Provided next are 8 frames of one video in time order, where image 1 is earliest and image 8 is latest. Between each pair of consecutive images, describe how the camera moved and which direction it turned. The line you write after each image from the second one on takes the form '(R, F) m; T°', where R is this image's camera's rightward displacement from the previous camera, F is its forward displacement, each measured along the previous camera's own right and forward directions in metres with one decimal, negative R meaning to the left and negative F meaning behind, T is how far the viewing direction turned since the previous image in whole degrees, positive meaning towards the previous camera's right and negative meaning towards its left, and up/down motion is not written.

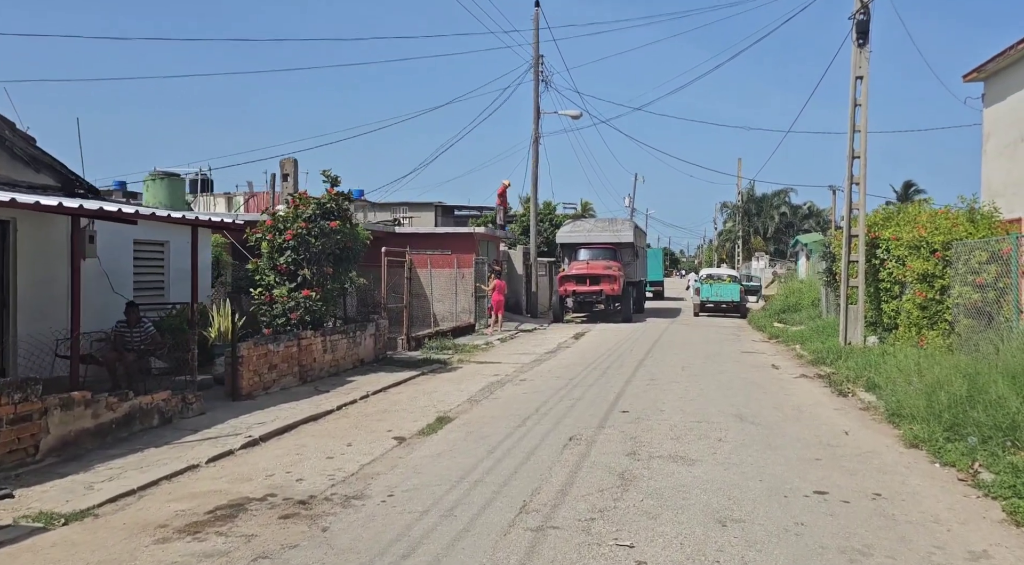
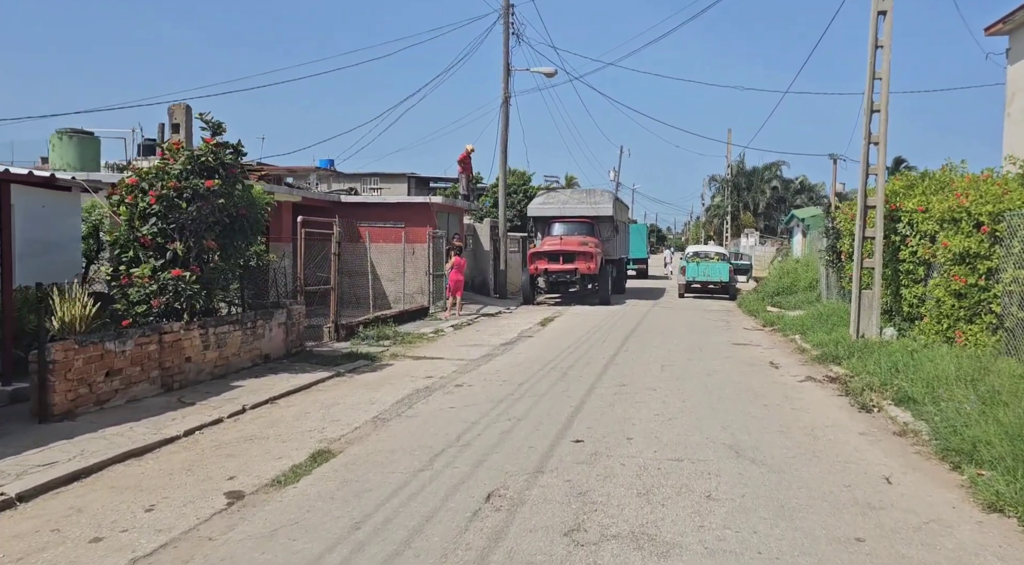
(+0.6, +2.8) m; +1°
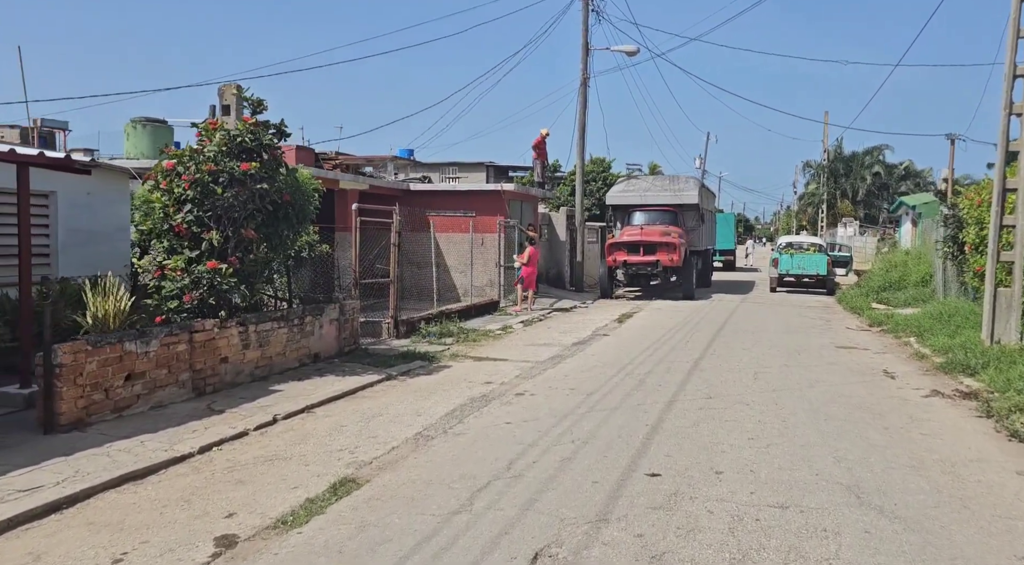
(+0.1, +1.2) m; -5°
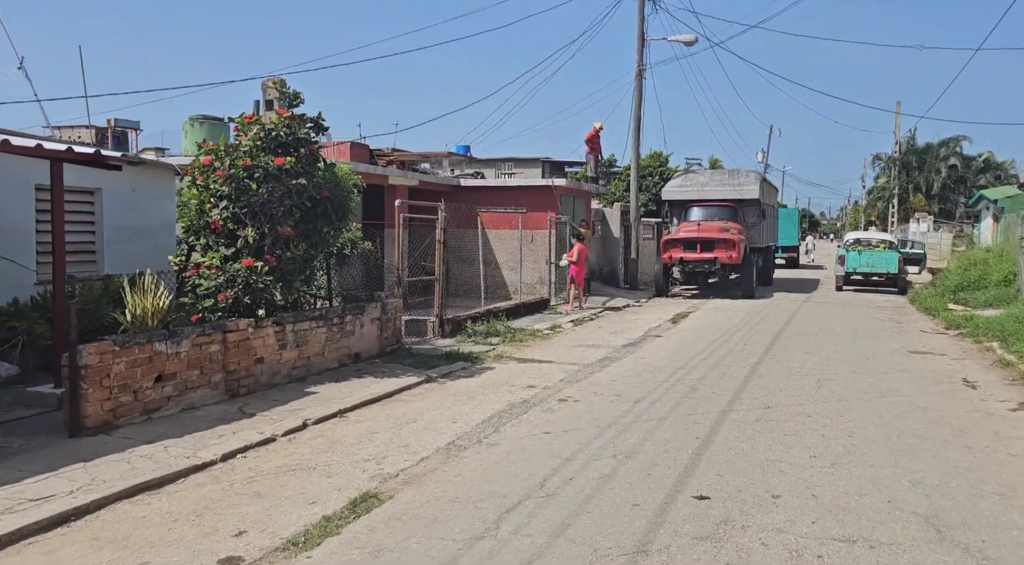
(+0.1, +0.4) m; -4°
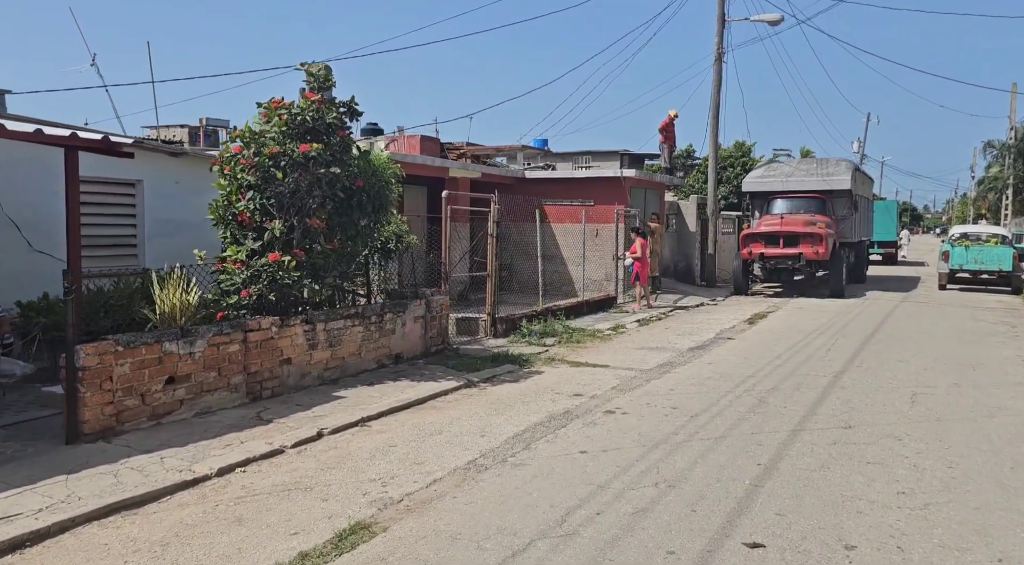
(+0.4, +0.8) m; -5°
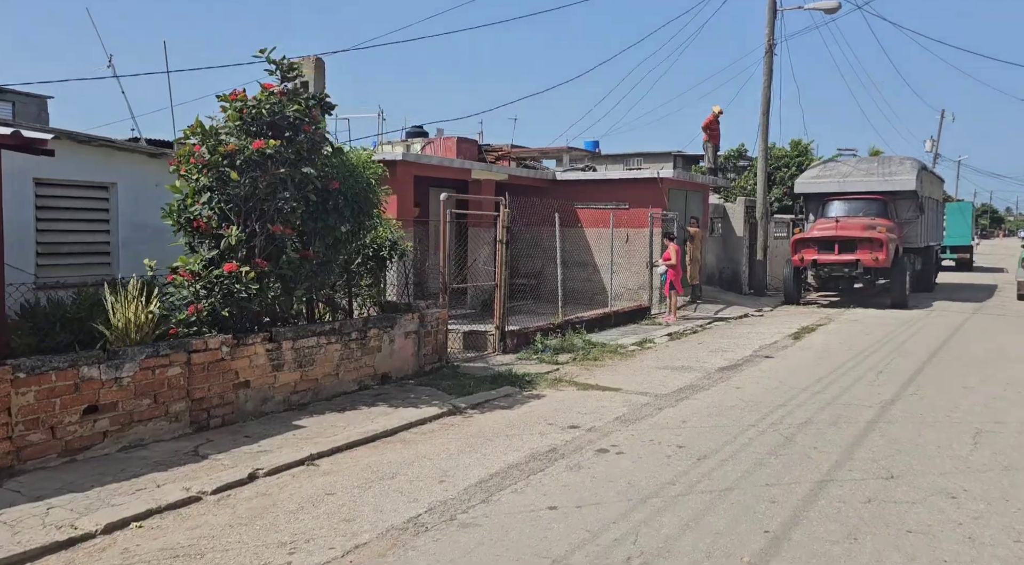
(+0.6, +1.1) m; -4°
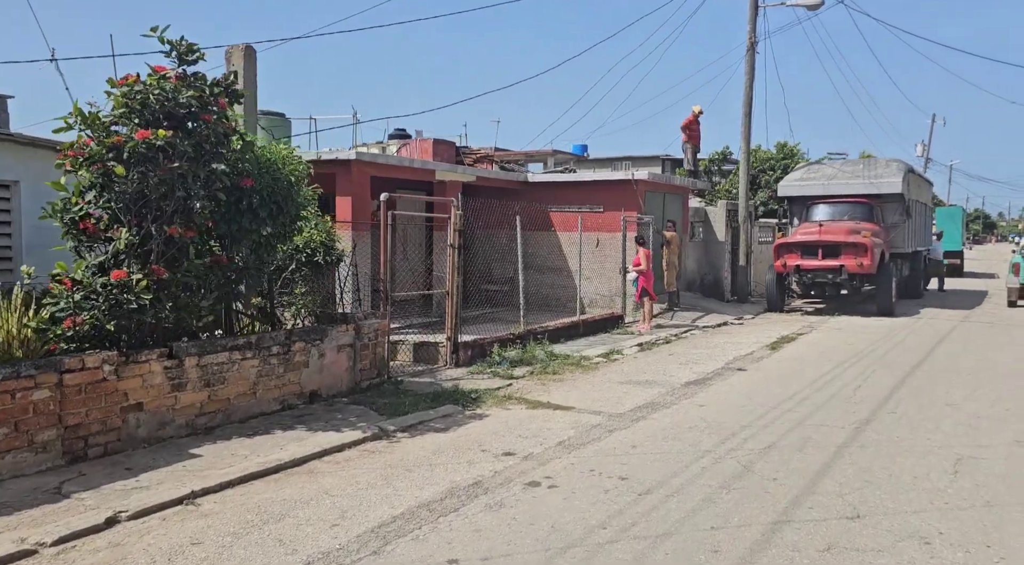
(+0.5, +0.8) m; 0°
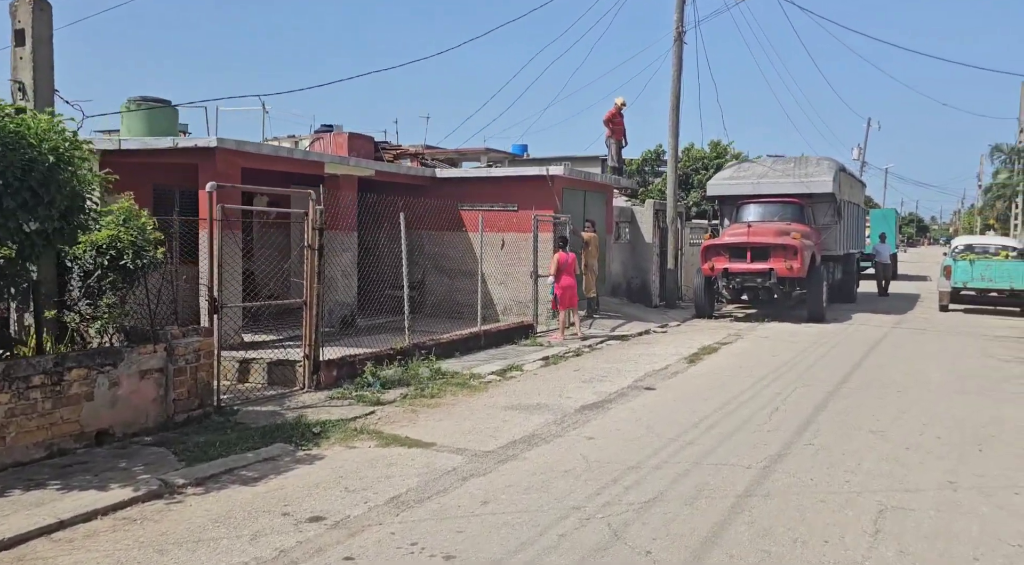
(+0.8, +1.5) m; +3°
